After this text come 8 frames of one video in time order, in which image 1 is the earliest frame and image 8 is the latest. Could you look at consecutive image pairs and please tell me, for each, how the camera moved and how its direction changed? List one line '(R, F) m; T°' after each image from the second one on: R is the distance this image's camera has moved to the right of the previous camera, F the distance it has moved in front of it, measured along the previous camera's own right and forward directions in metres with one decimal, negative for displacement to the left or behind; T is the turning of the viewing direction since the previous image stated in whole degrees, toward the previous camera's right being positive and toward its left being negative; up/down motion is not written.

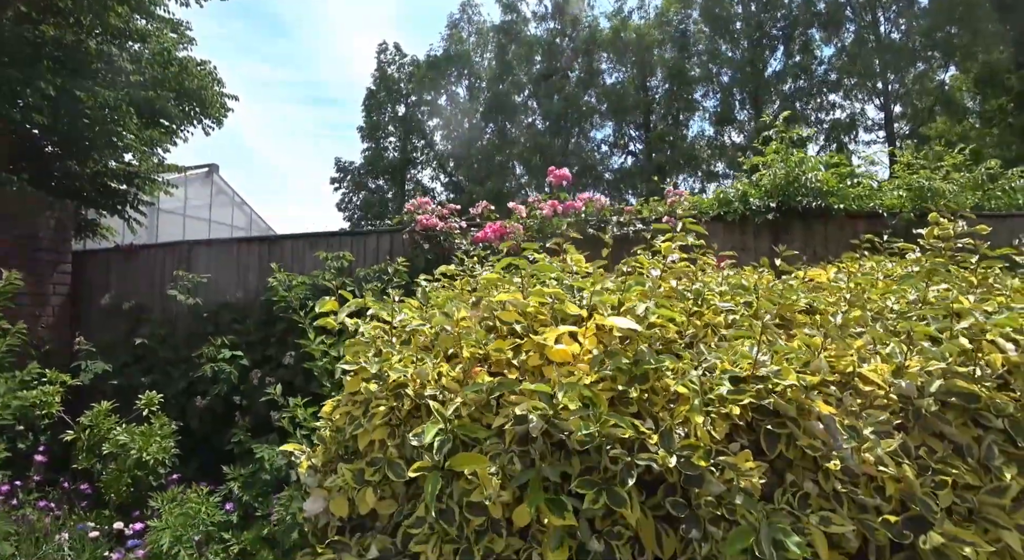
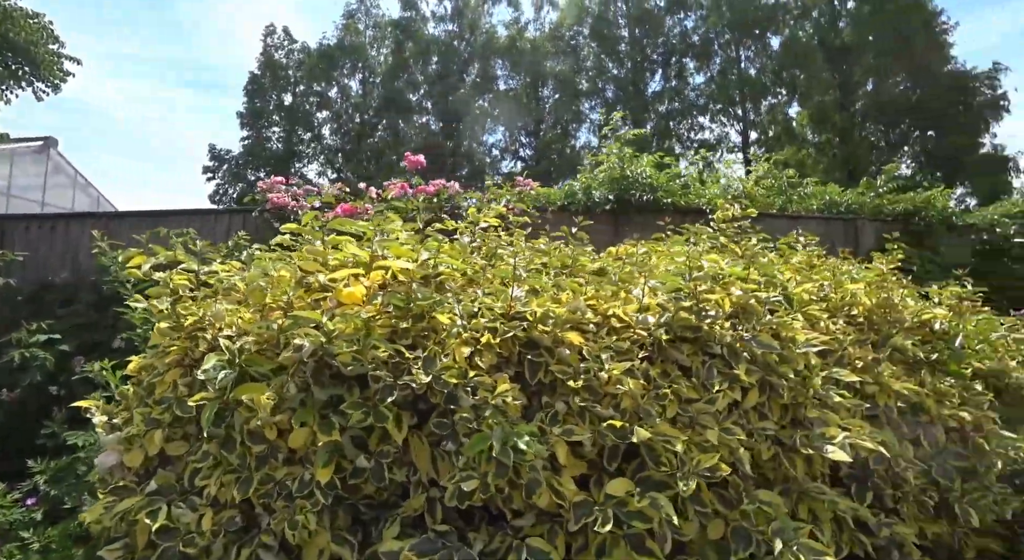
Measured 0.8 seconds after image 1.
(+0.2, -0.1) m; +11°
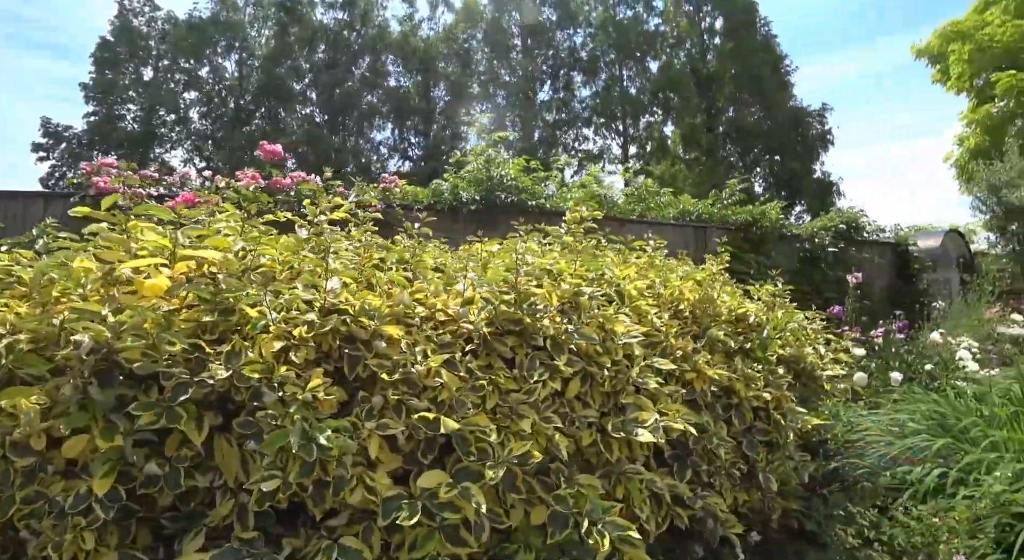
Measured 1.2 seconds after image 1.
(+0.2, 0.0) m; +11°
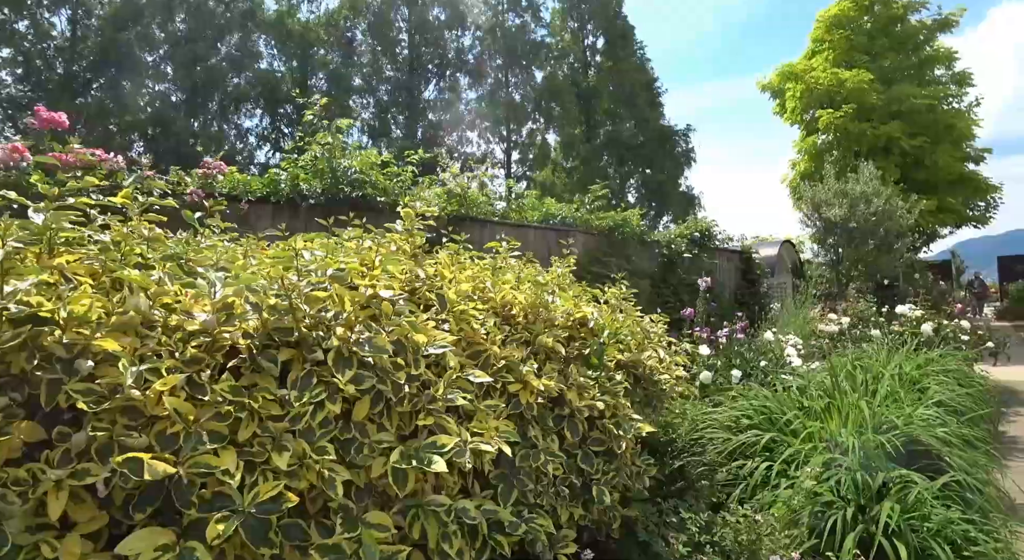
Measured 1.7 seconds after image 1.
(+0.2, +0.2) m; +11°
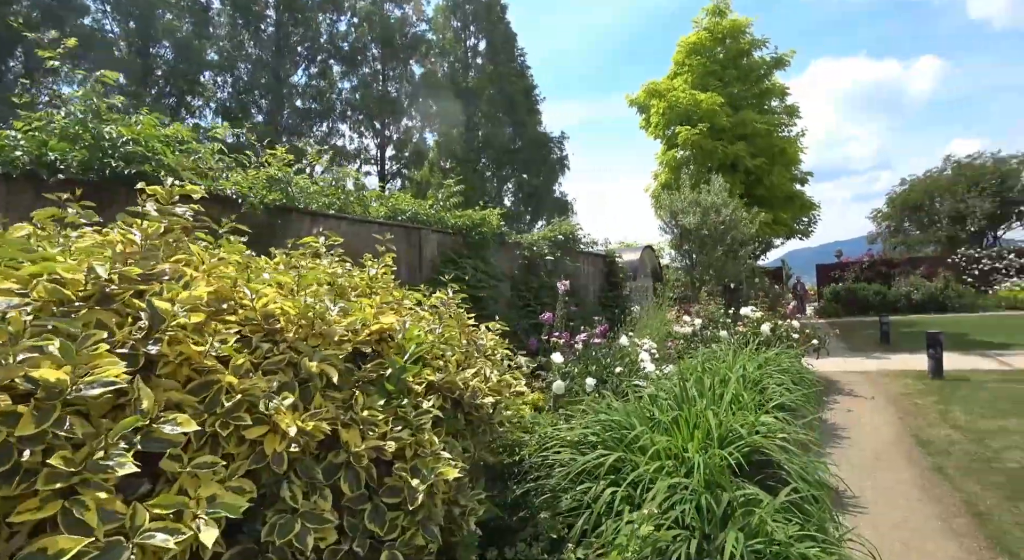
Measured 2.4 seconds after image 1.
(+0.3, +0.4) m; +12°
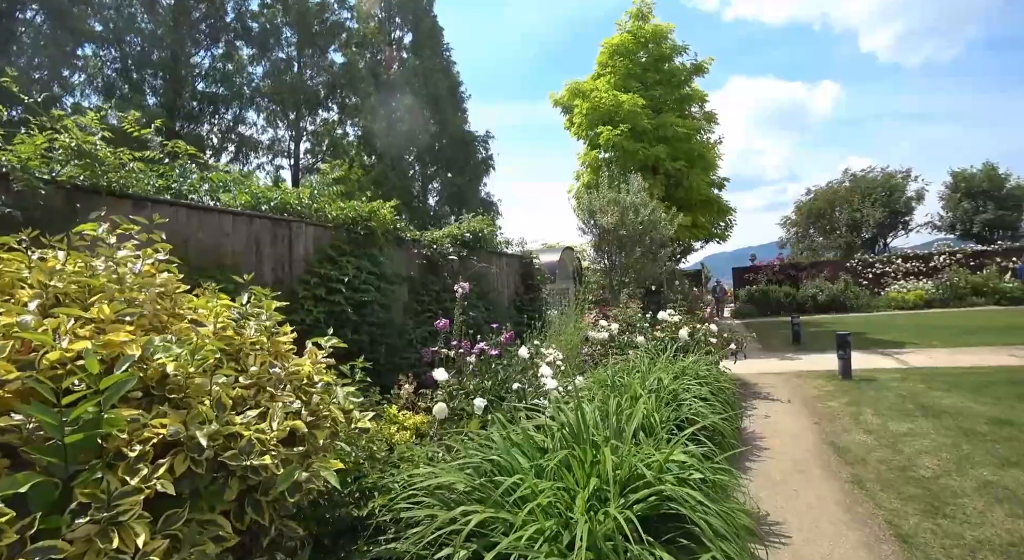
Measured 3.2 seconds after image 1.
(+0.3, +0.6) m; +7°
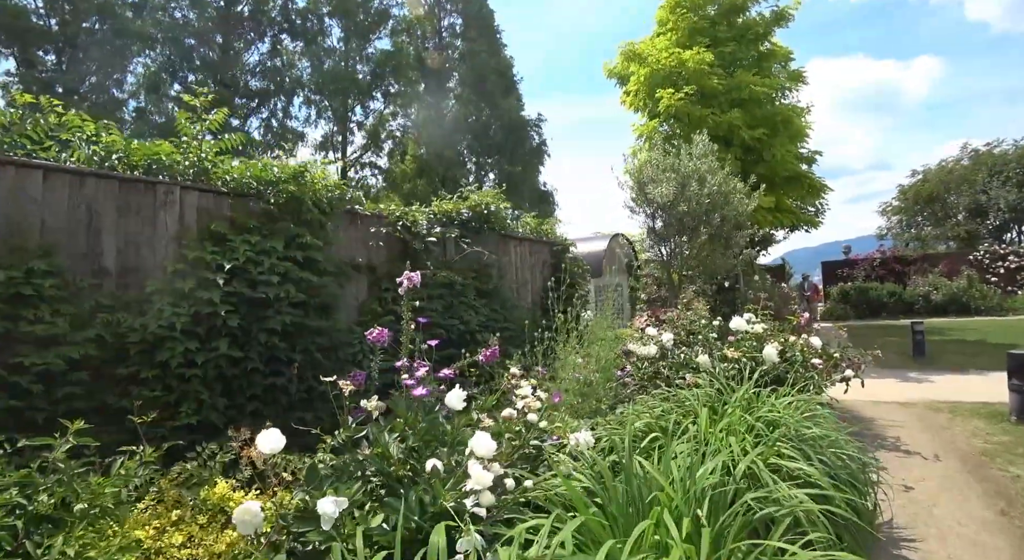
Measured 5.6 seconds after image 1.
(+0.4, +1.6) m; -7°
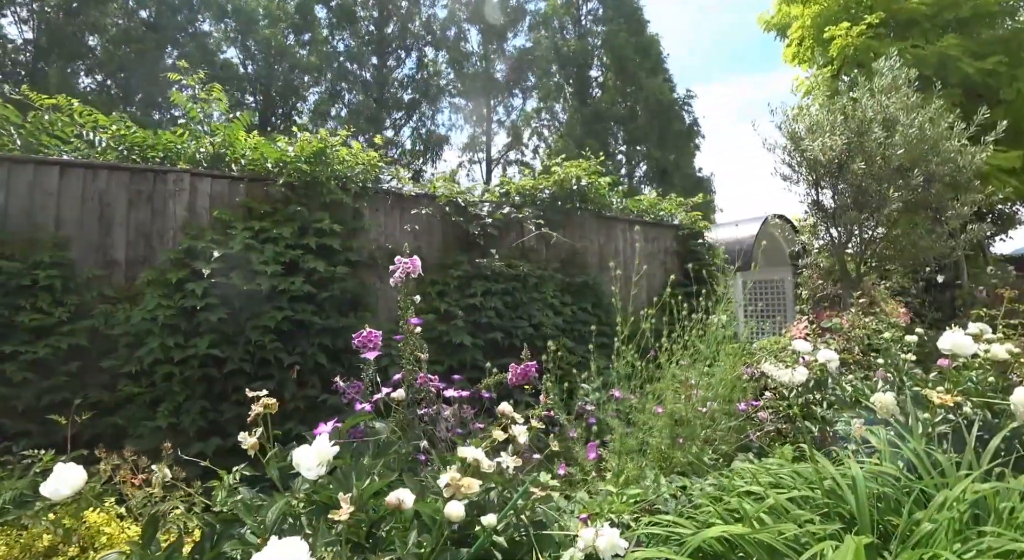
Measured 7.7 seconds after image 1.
(+0.4, +1.0) m; -17°
